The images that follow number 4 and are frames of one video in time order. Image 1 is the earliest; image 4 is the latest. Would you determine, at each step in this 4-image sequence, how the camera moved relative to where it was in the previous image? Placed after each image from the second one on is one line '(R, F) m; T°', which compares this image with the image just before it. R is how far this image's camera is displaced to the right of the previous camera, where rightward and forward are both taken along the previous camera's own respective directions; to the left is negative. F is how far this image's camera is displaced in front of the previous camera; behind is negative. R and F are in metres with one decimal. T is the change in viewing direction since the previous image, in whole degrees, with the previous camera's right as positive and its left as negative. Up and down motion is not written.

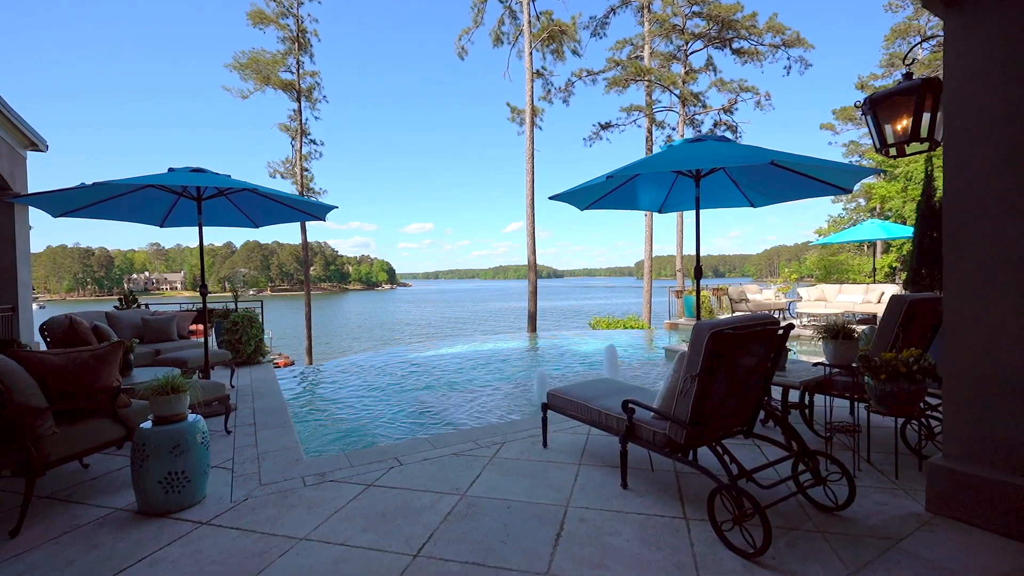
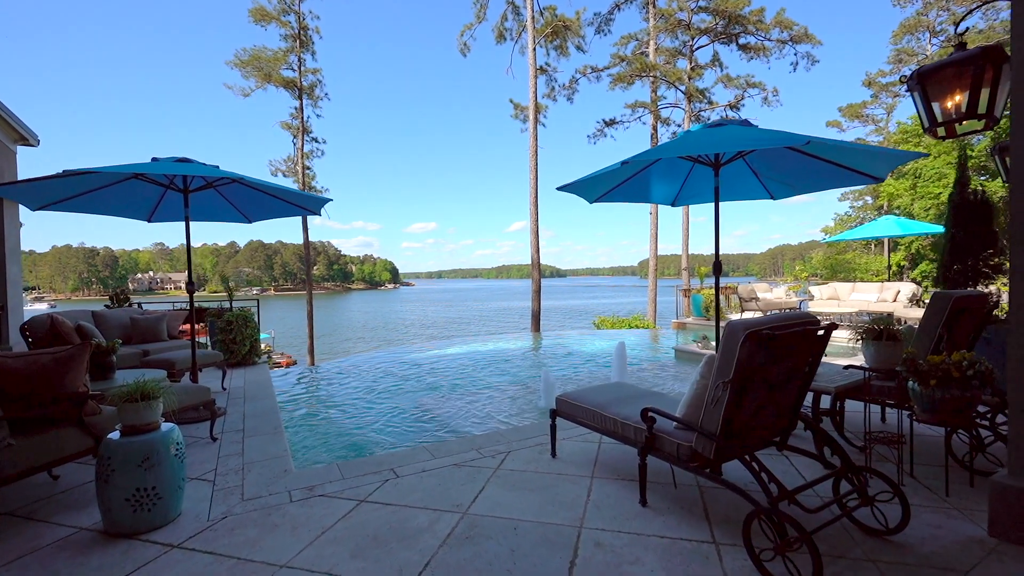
(0.0, +0.3) m; 0°
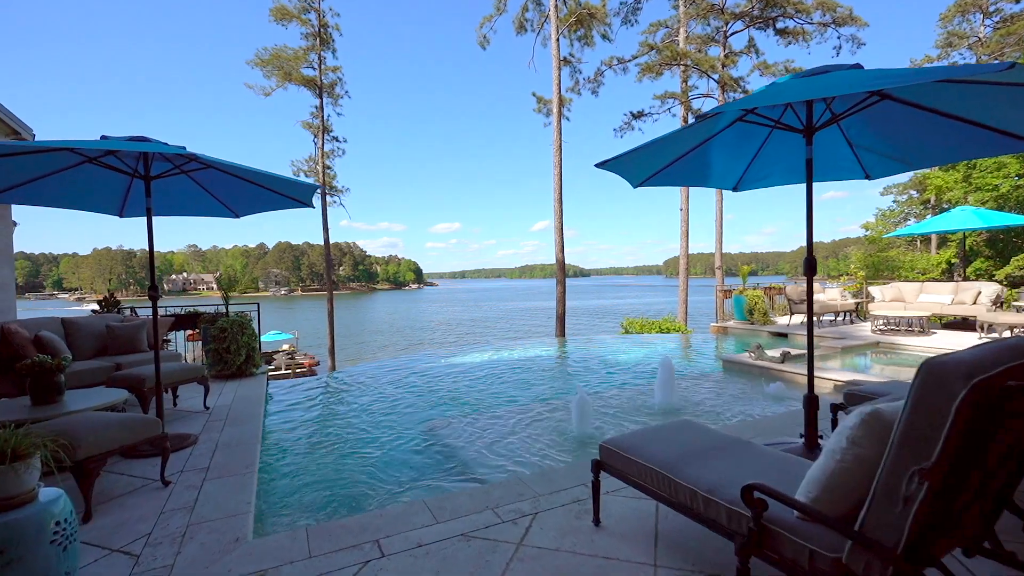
(0.0, +0.9) m; -3°
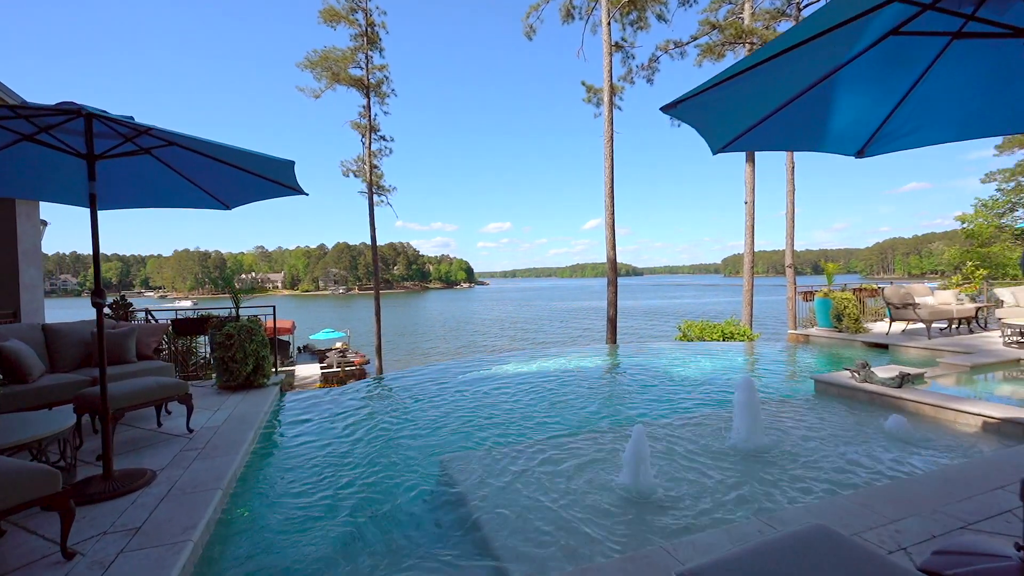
(+0.1, +1.0) m; -6°
